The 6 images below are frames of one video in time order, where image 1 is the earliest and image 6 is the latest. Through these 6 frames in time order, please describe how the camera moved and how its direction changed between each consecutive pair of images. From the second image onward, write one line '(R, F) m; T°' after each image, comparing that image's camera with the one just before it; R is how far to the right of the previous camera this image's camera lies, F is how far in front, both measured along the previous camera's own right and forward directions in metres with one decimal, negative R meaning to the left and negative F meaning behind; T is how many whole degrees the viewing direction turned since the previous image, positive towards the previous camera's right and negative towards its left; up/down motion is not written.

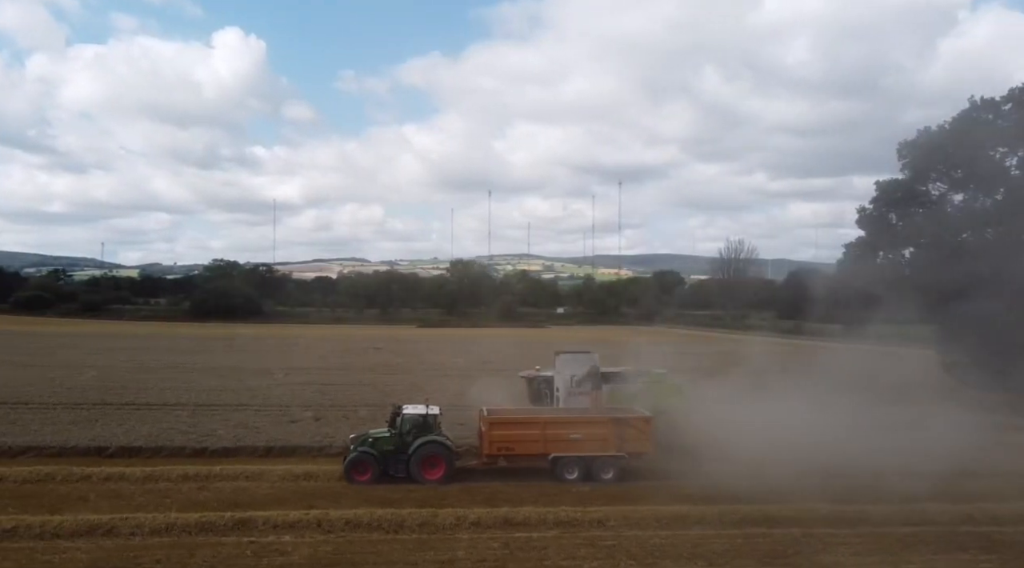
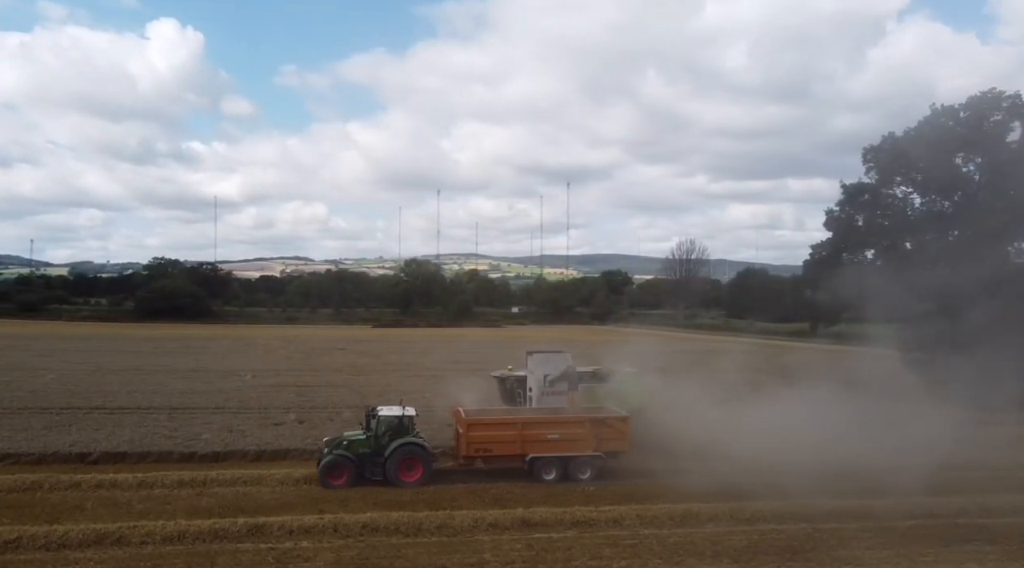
(-0.2, 0.0) m; +4°
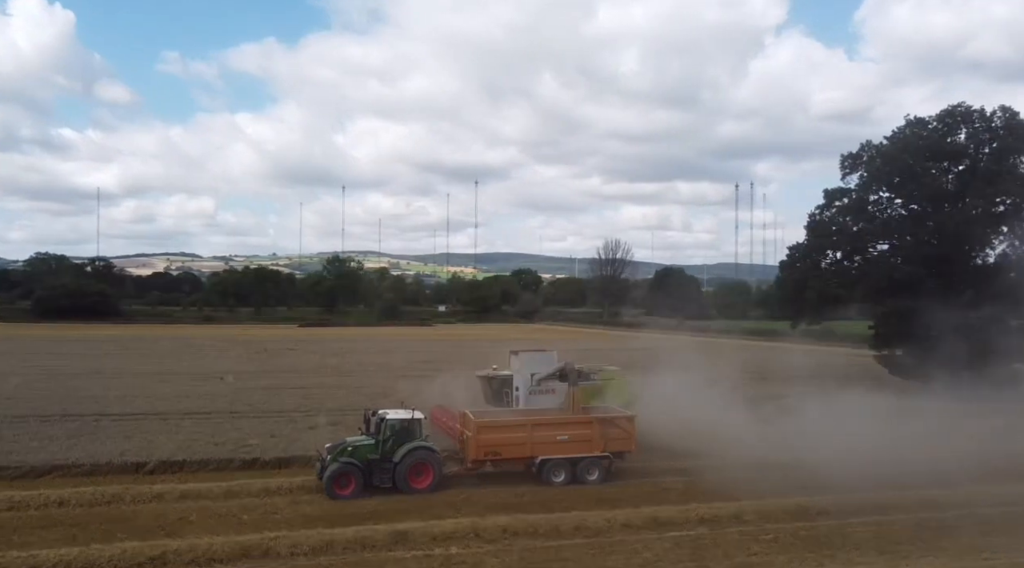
(-2.5, +0.2) m; +6°
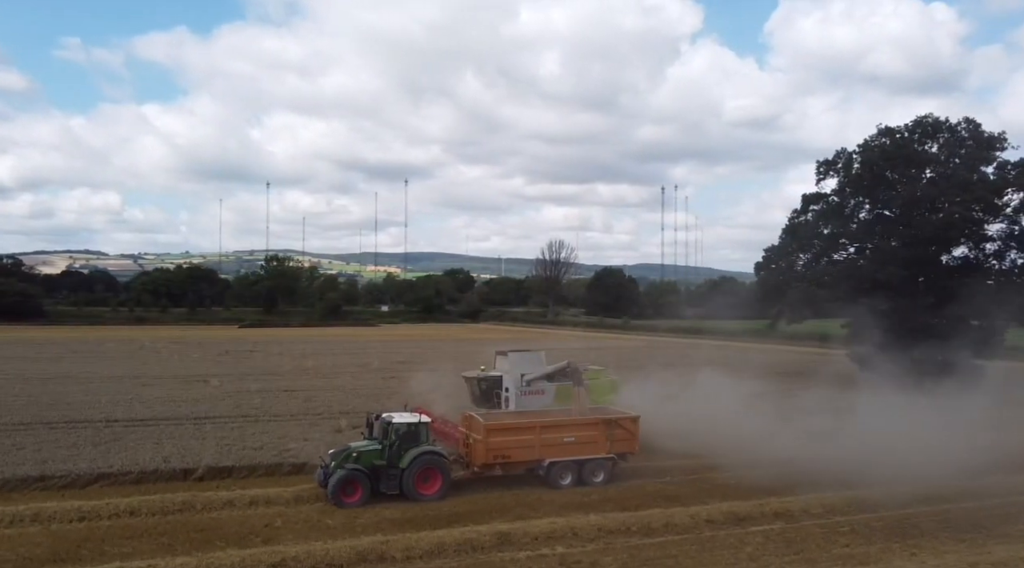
(-1.8, 0.0) m; +5°
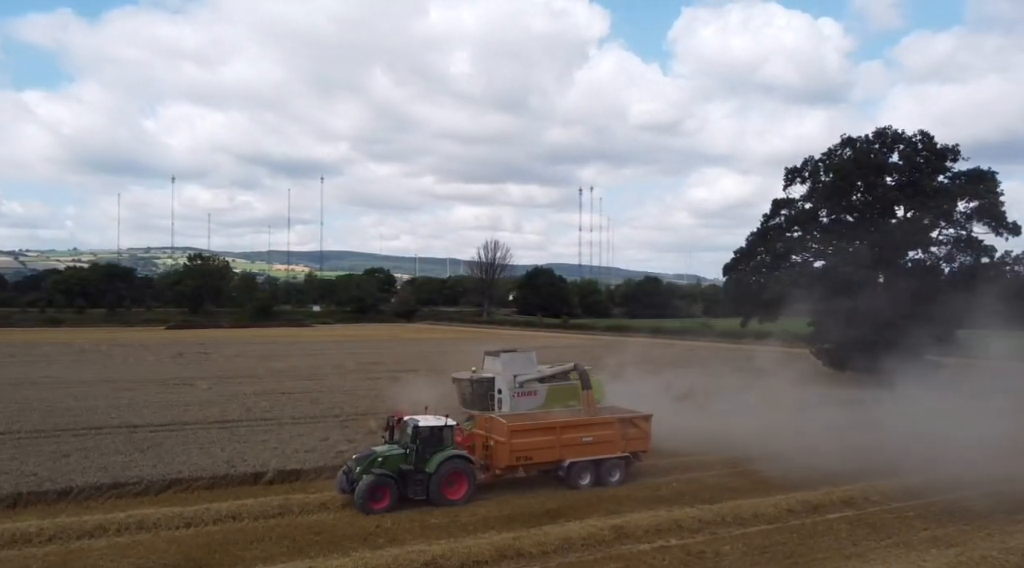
(-2.1, -0.2) m; +6°
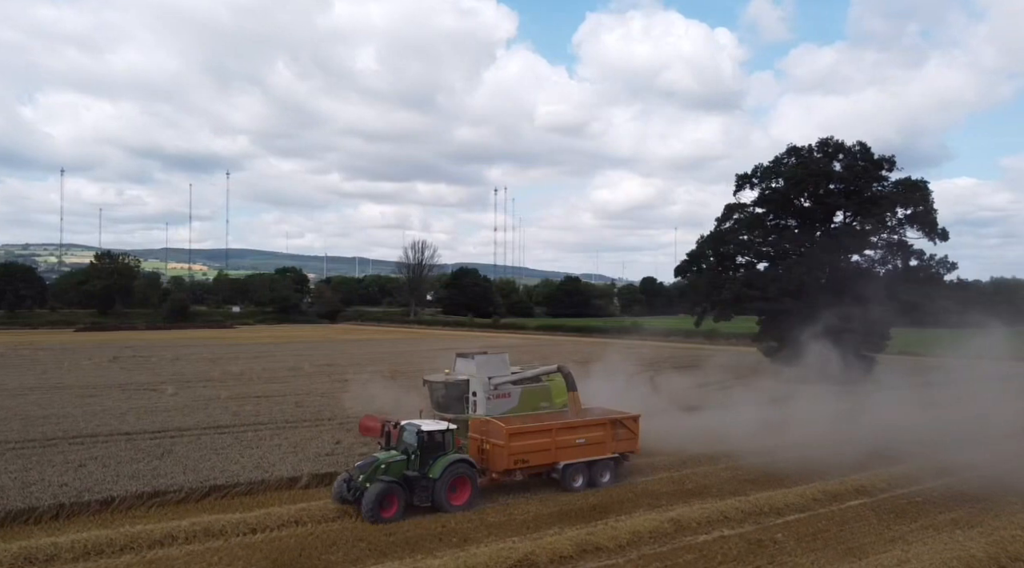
(-1.7, -0.2) m; +6°
